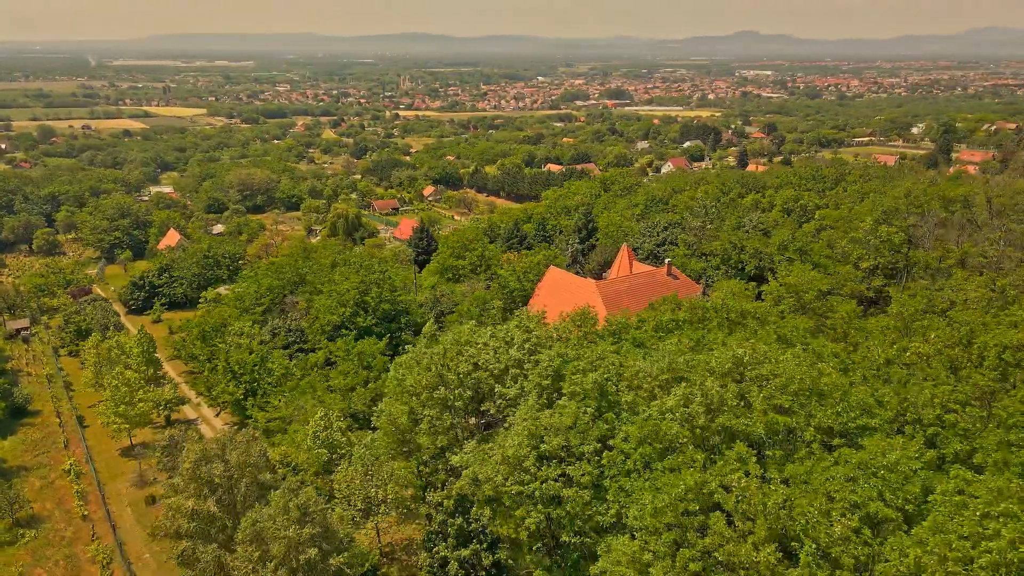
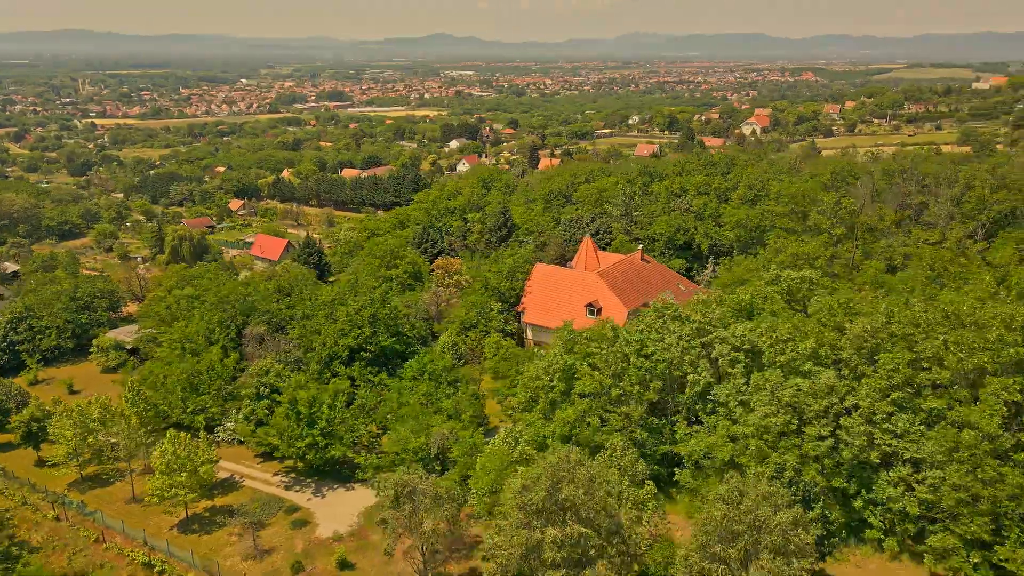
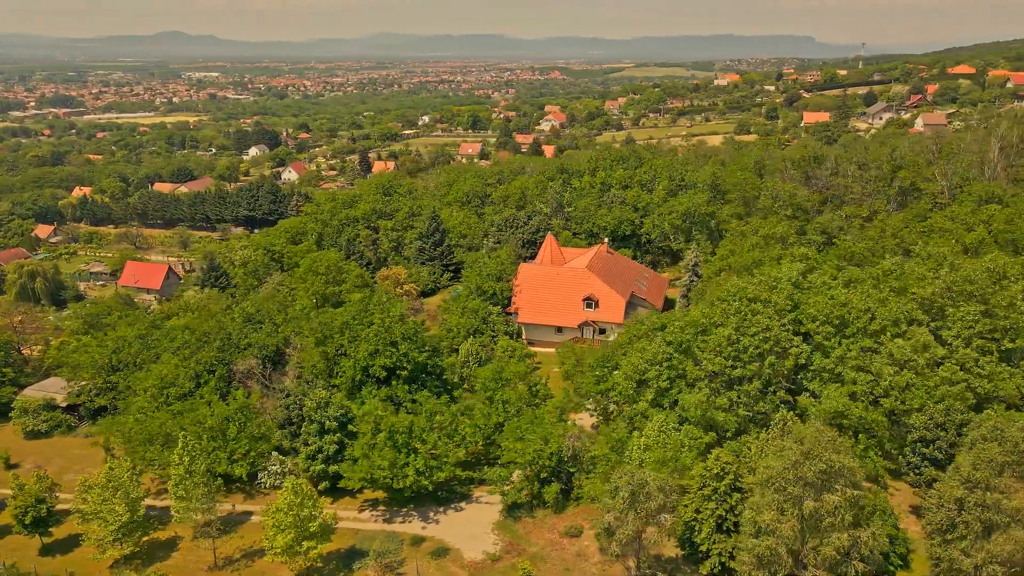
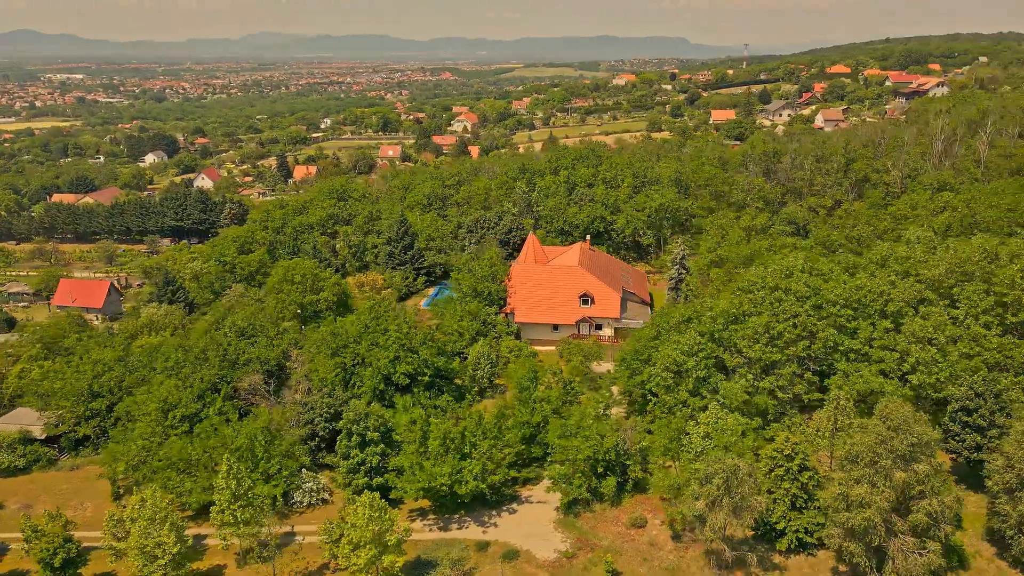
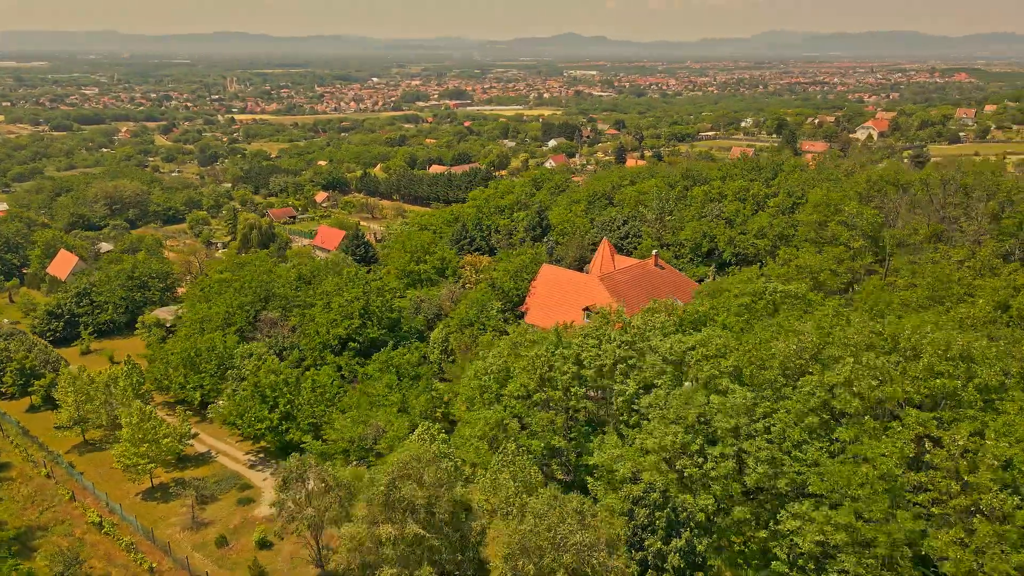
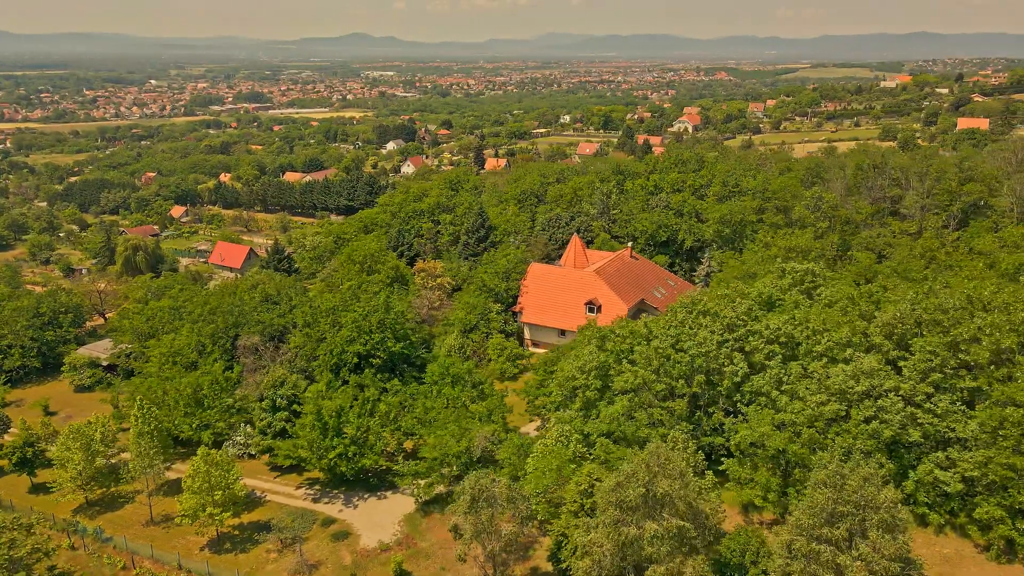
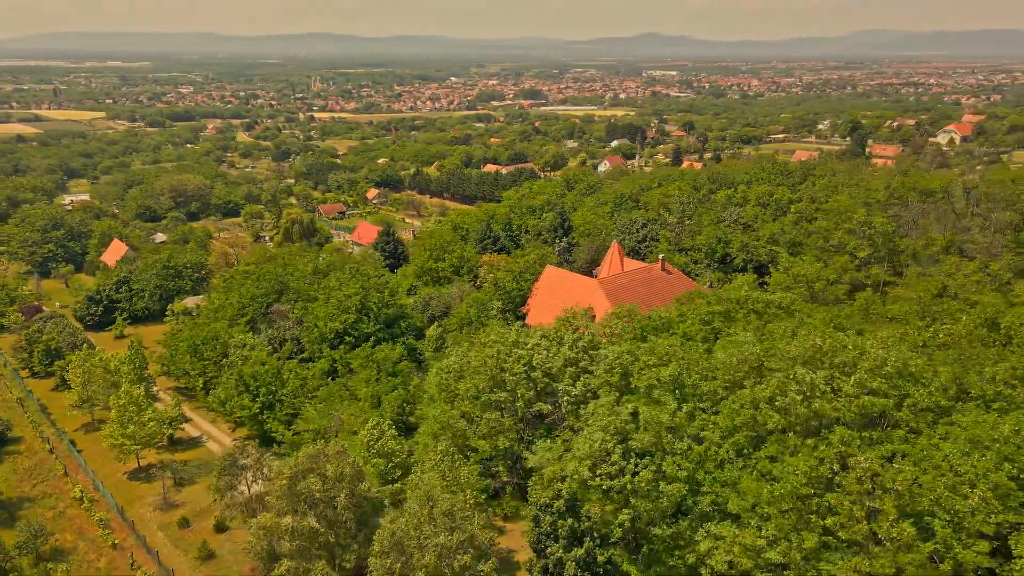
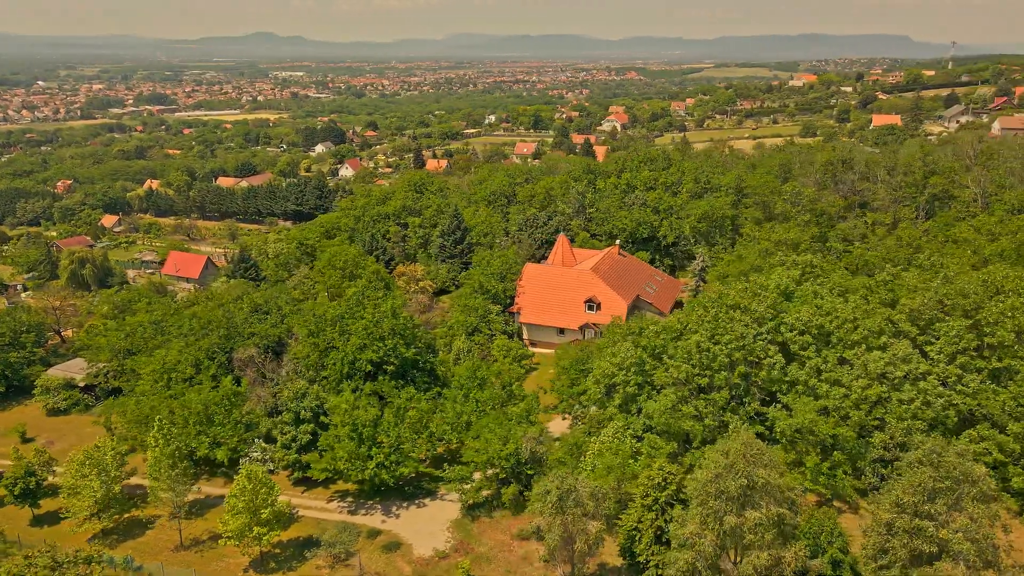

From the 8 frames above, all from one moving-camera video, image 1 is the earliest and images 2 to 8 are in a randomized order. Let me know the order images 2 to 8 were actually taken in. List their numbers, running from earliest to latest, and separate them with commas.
7, 5, 2, 6, 8, 3, 4
